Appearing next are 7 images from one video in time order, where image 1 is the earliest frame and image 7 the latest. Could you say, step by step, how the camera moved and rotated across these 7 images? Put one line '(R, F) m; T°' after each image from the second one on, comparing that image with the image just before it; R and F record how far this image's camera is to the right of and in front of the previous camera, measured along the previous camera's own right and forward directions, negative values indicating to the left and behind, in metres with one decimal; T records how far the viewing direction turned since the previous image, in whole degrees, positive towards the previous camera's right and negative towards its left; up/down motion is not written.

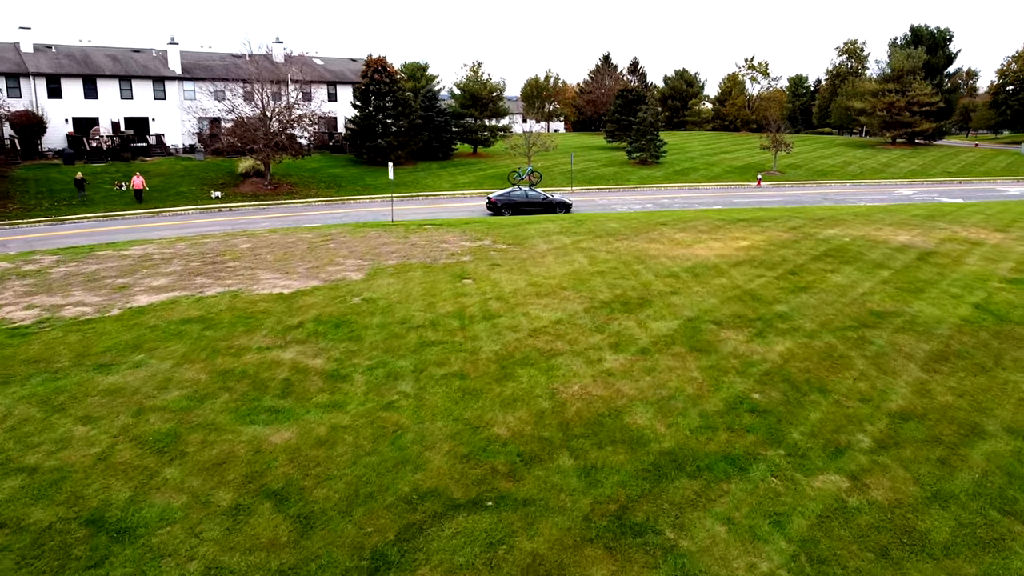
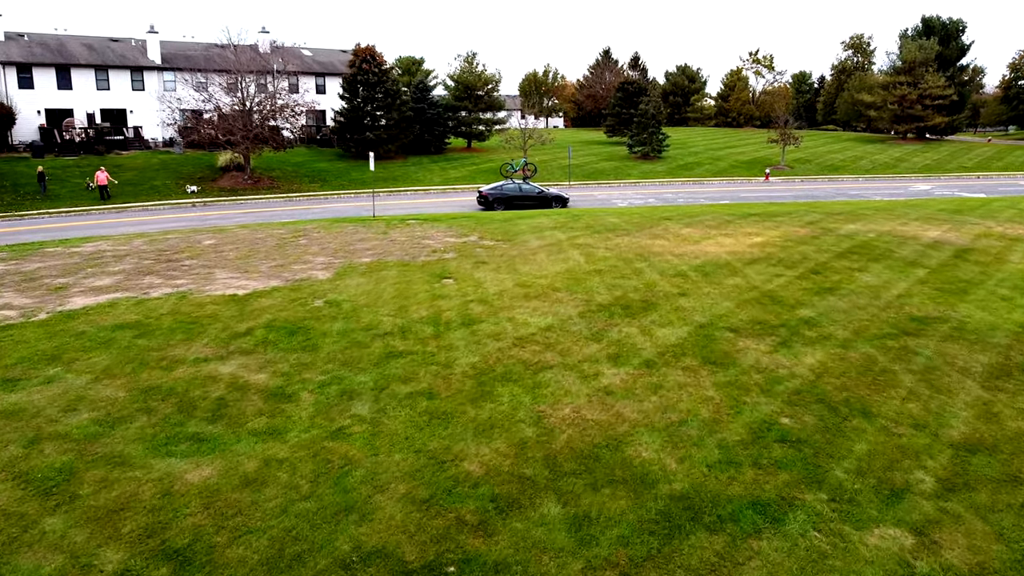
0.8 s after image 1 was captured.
(+0.2, +1.7) m; 0°
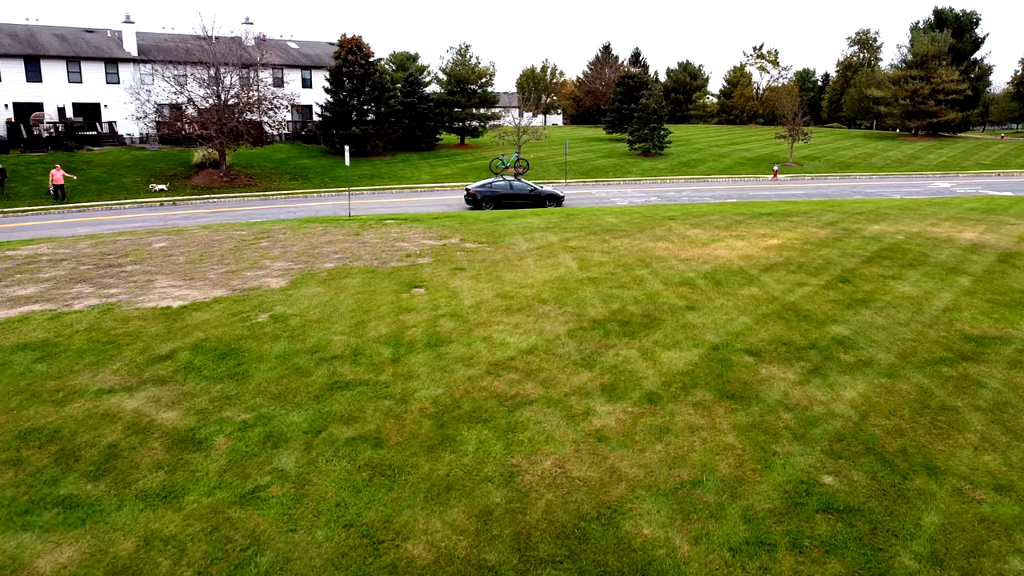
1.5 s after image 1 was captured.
(+0.3, +1.8) m; 0°
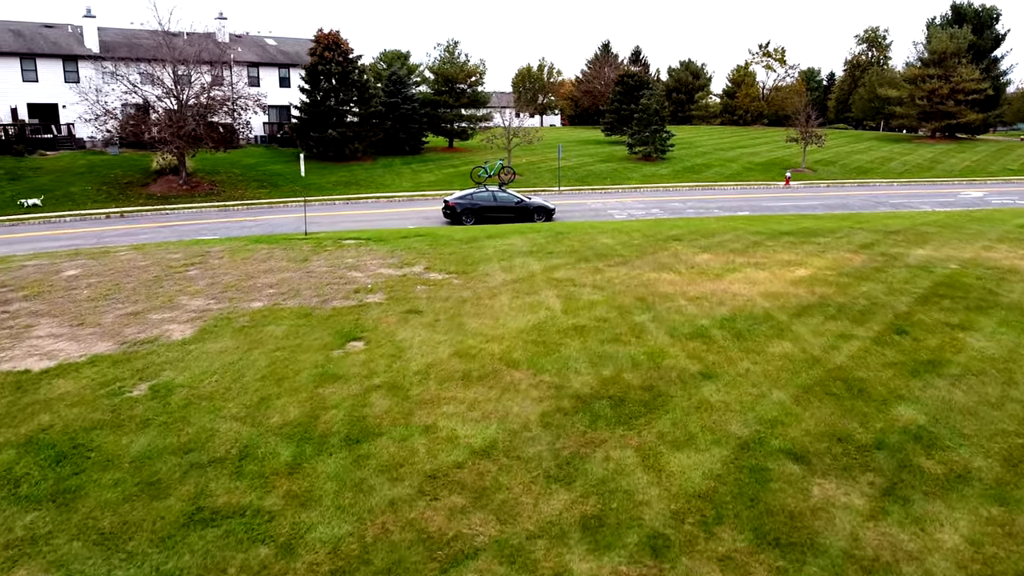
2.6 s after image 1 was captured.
(+0.4, +2.4) m; 0°
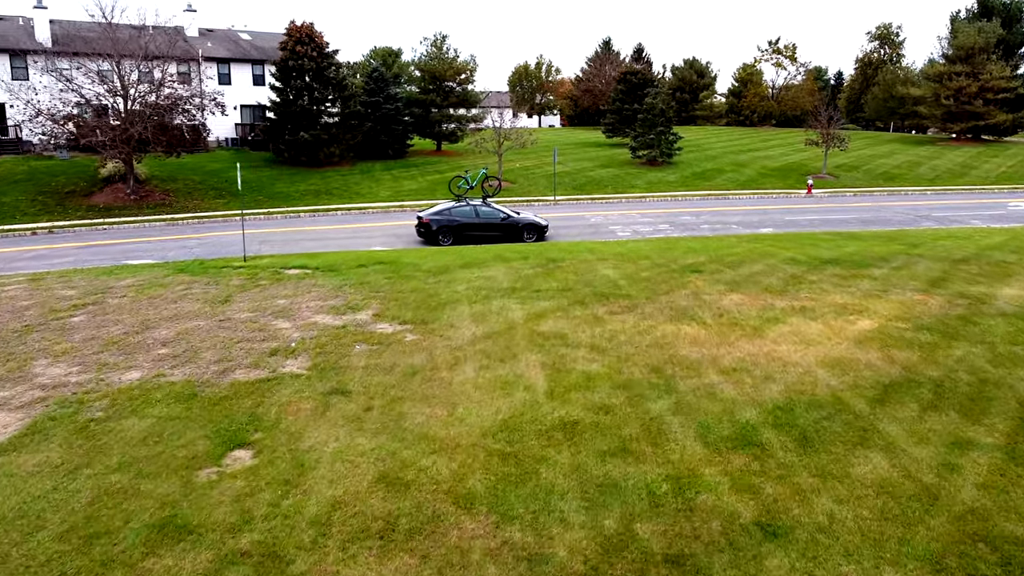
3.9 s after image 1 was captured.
(+0.3, +2.8) m; 0°
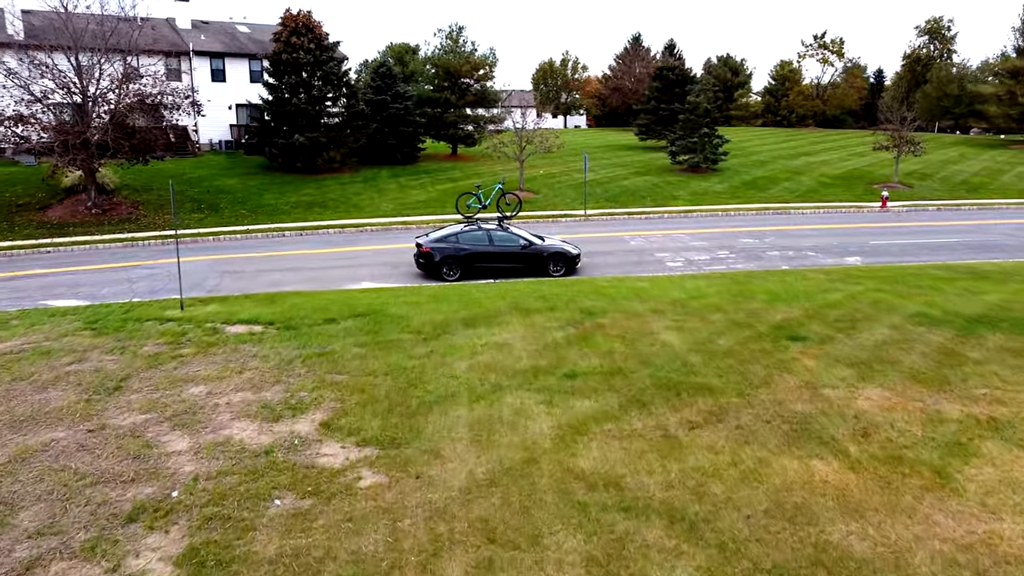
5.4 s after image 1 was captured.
(0.0, +3.4) m; -2°
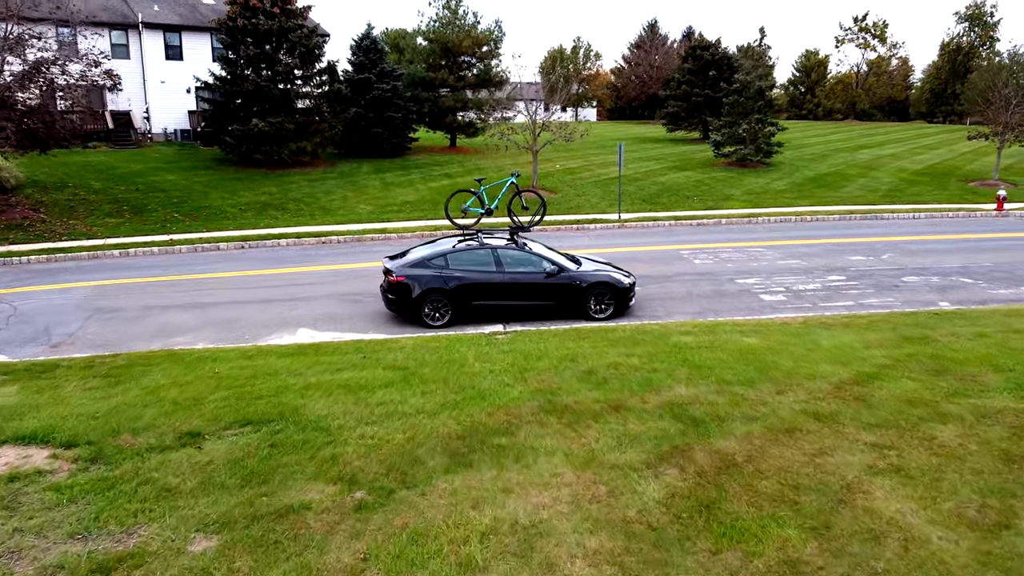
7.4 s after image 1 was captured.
(-0.2, +4.7) m; 0°
